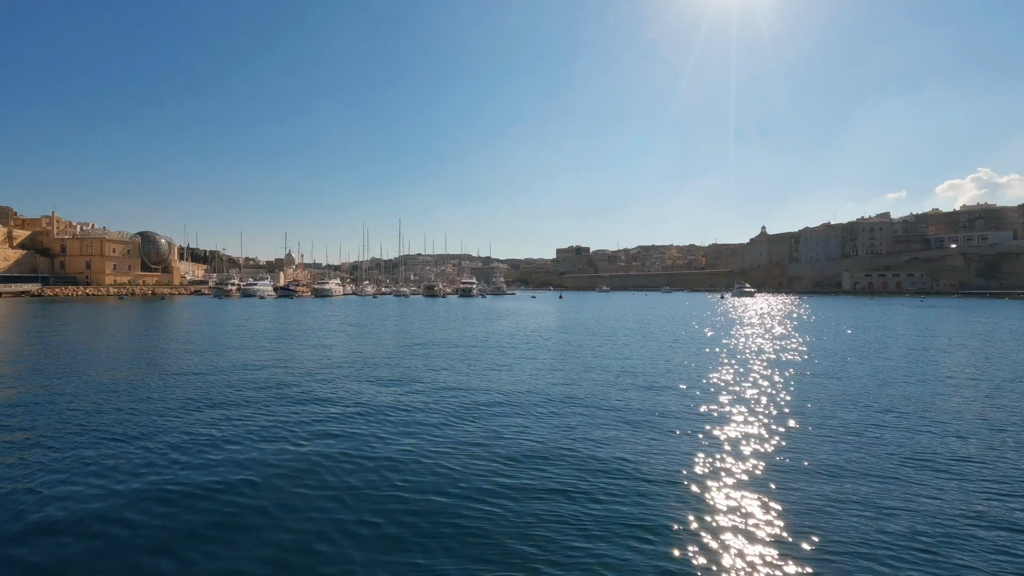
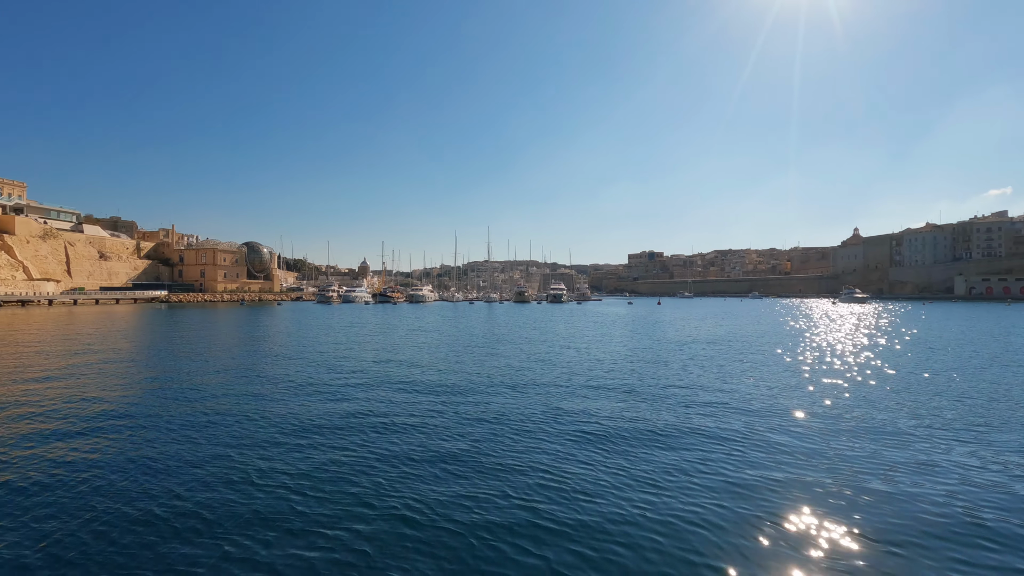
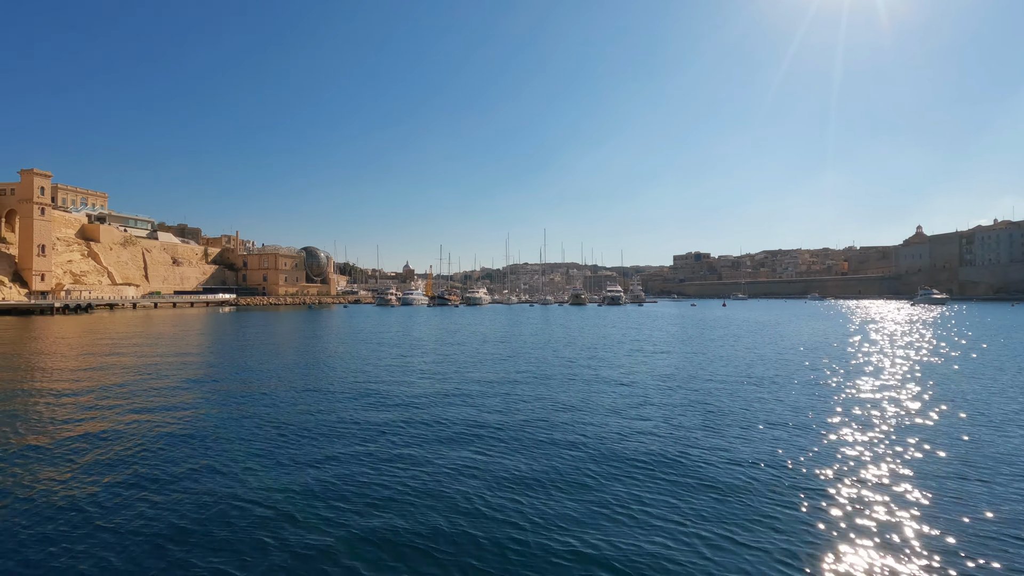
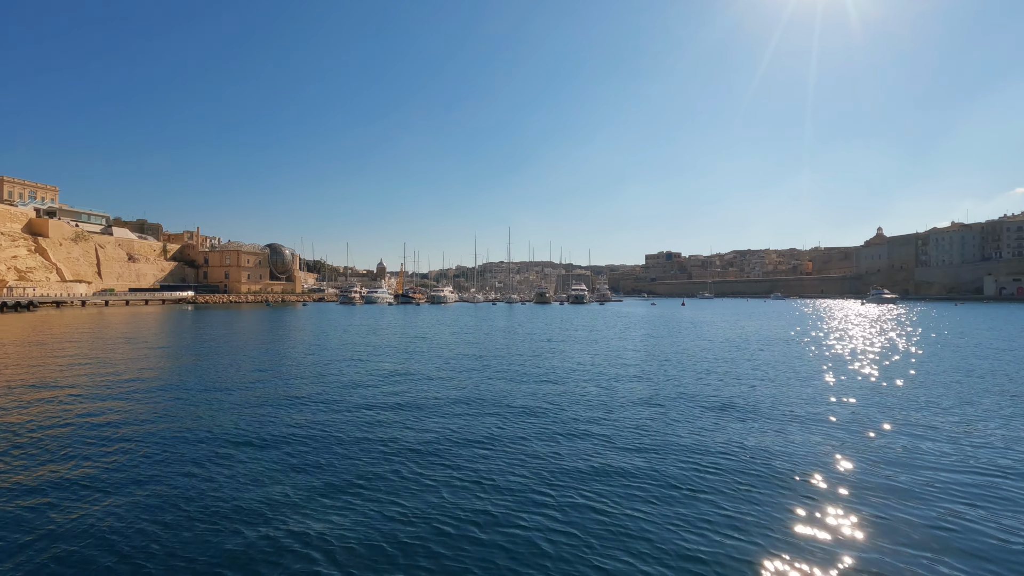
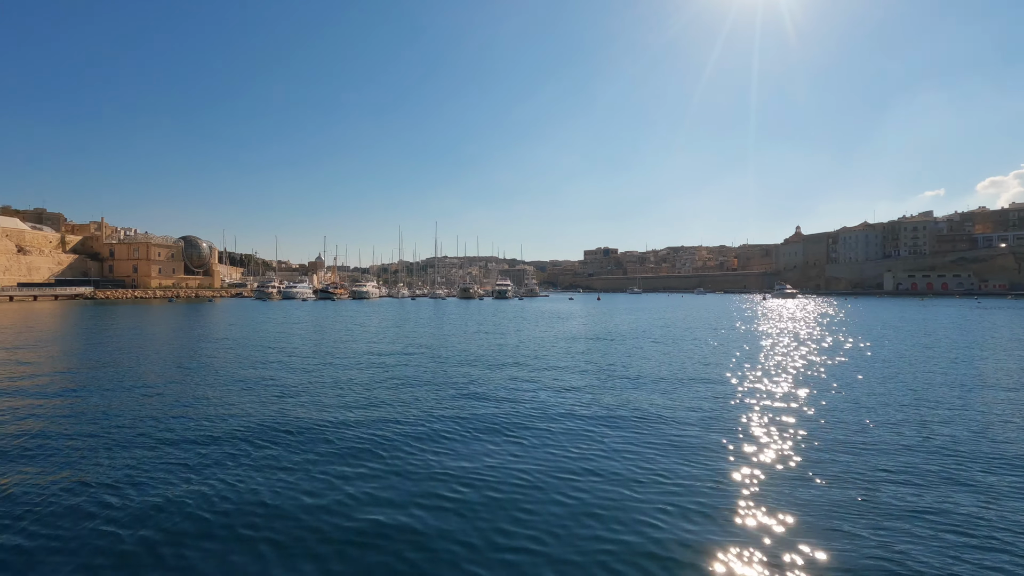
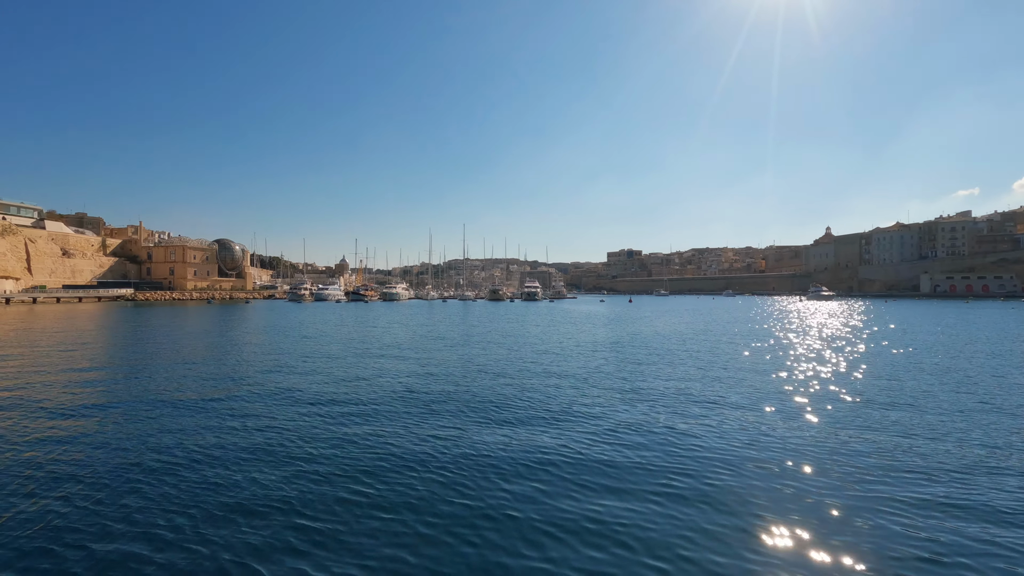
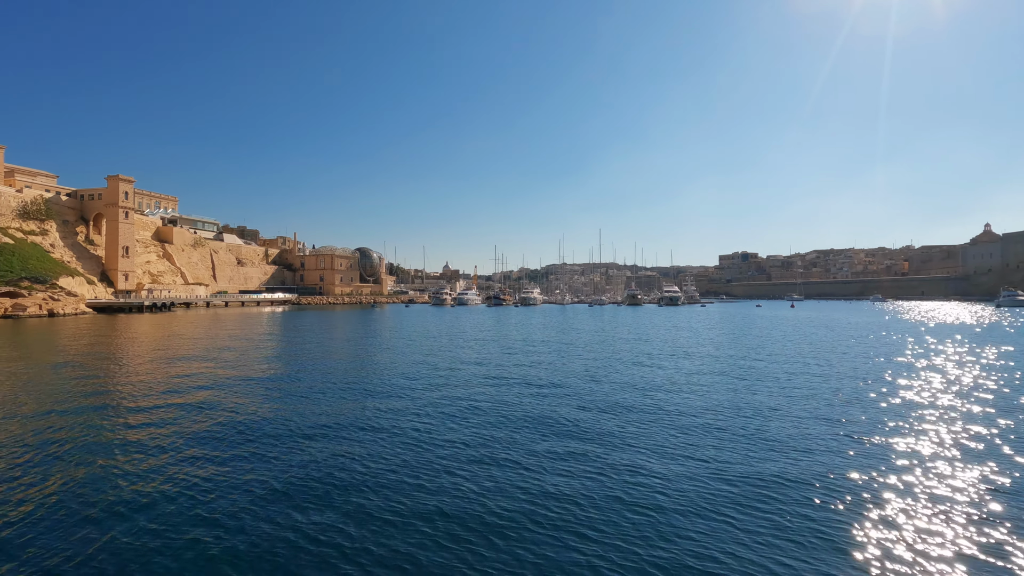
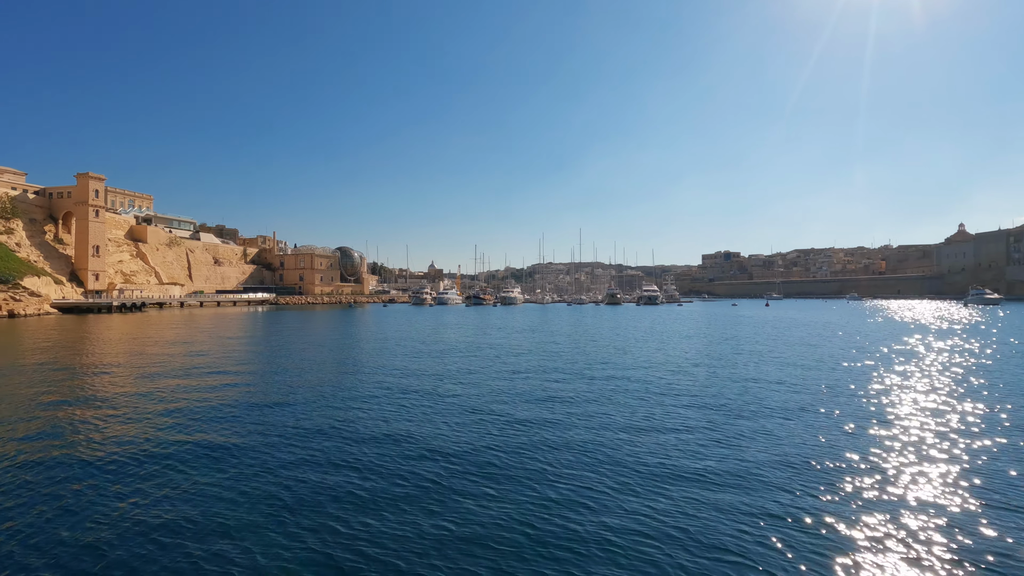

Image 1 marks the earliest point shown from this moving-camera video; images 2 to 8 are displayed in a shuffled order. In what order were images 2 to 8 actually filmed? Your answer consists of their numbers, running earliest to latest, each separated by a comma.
5, 6, 2, 4, 3, 8, 7
